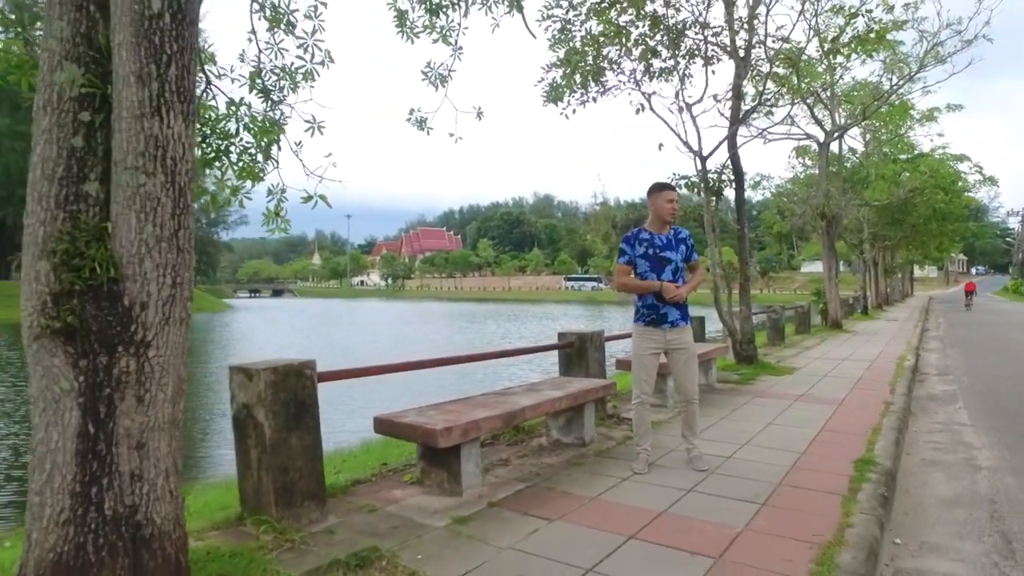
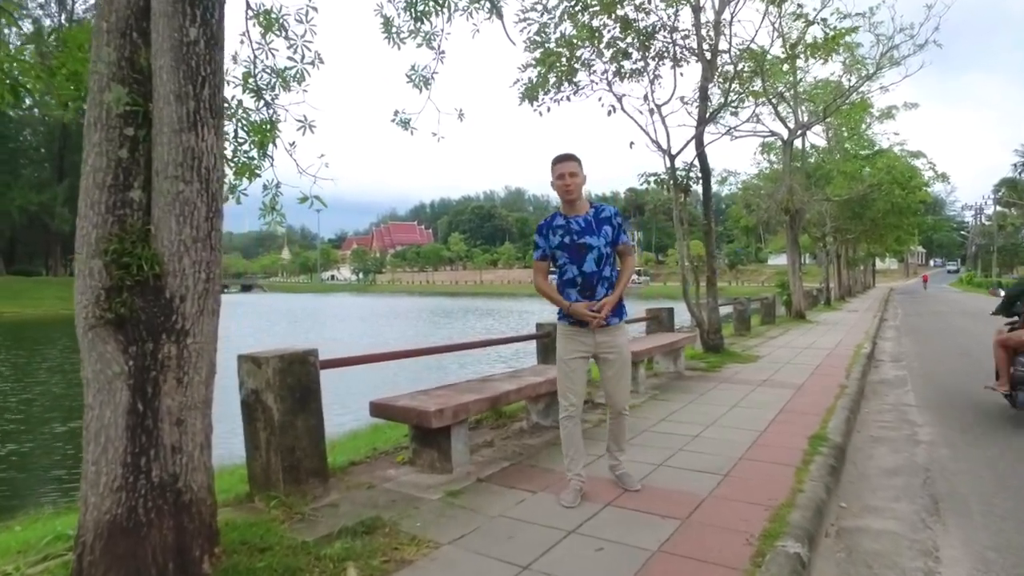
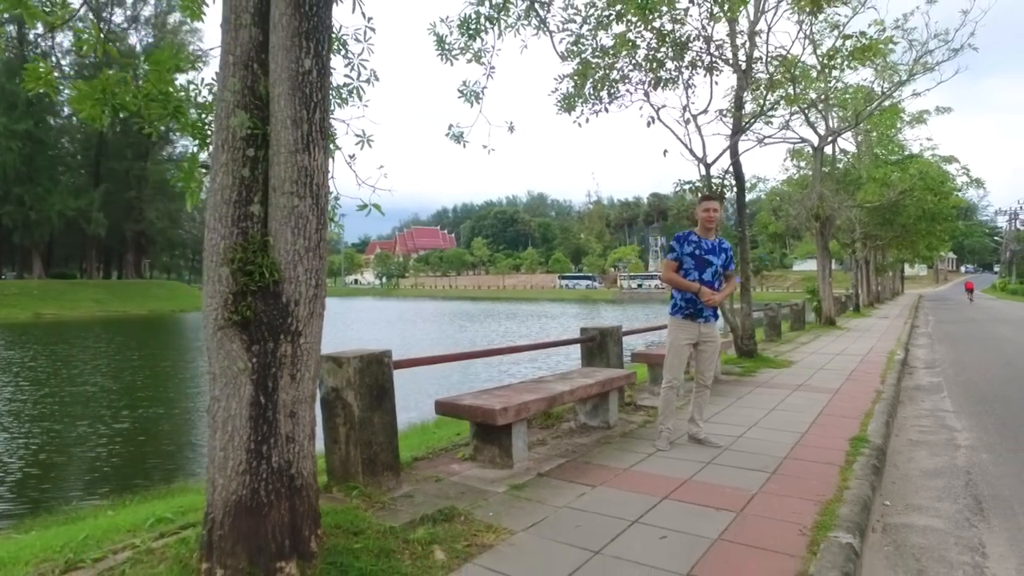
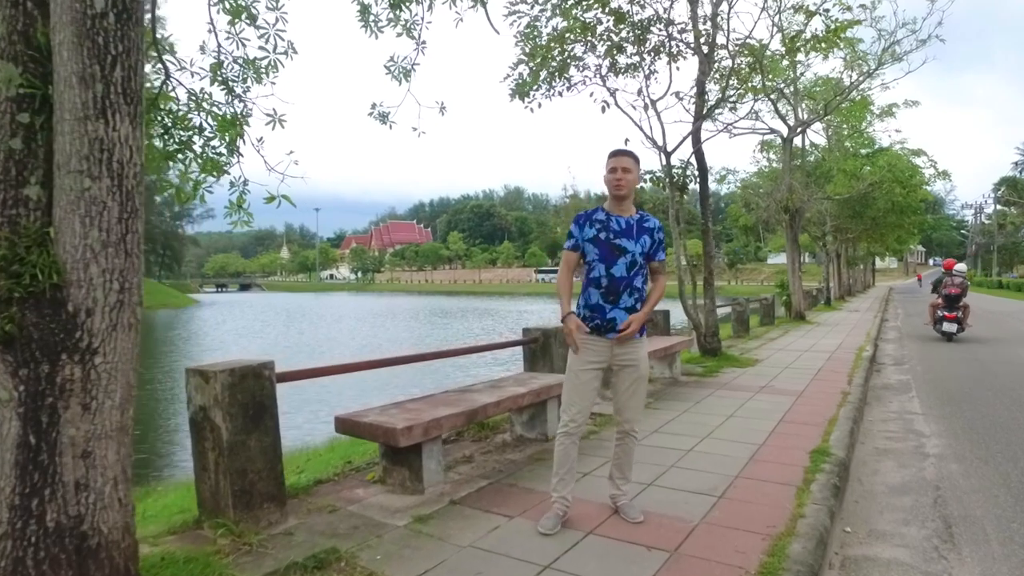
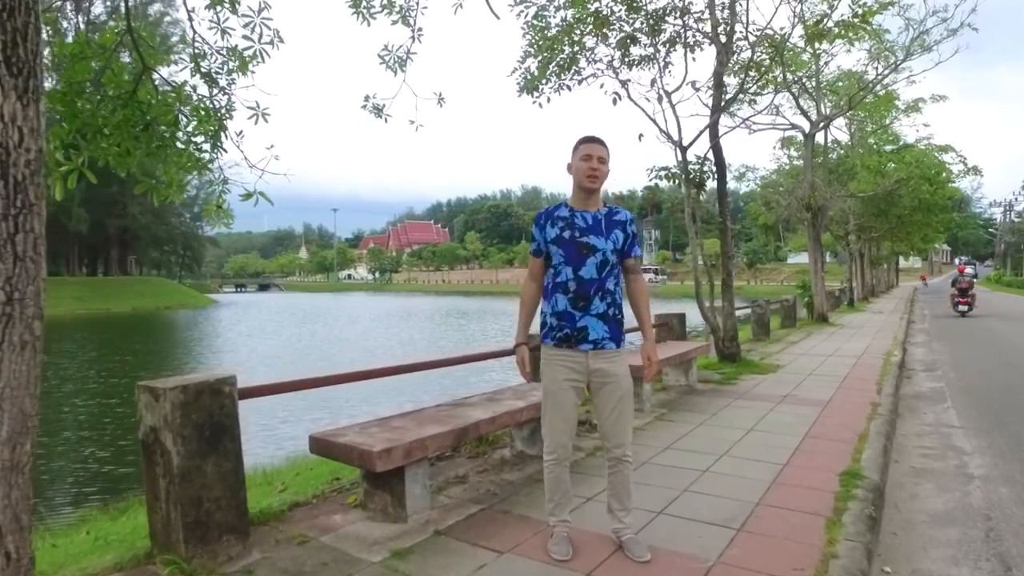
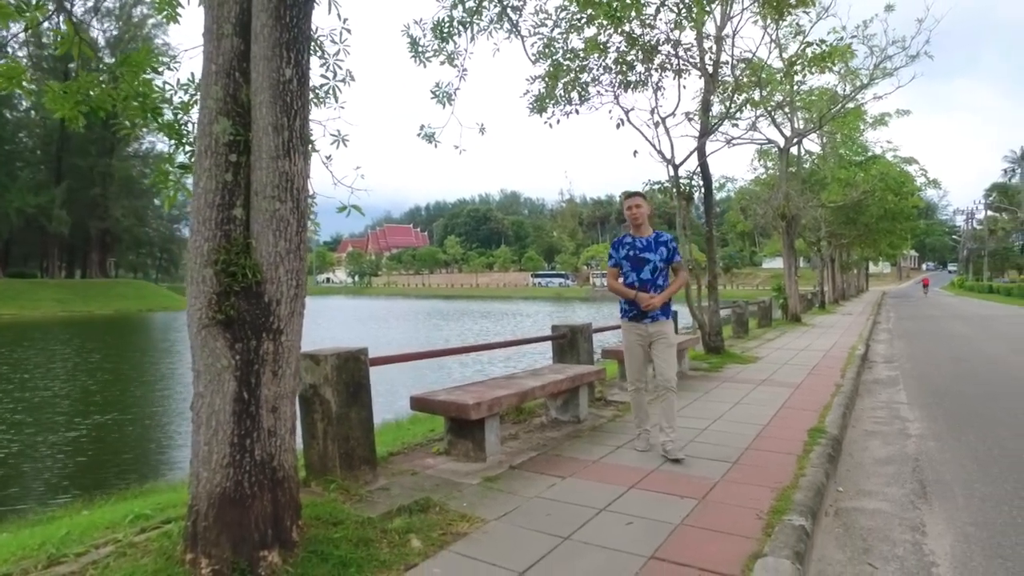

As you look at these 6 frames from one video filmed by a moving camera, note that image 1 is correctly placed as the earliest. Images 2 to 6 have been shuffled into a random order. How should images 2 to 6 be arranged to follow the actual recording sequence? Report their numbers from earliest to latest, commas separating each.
3, 6, 2, 4, 5
